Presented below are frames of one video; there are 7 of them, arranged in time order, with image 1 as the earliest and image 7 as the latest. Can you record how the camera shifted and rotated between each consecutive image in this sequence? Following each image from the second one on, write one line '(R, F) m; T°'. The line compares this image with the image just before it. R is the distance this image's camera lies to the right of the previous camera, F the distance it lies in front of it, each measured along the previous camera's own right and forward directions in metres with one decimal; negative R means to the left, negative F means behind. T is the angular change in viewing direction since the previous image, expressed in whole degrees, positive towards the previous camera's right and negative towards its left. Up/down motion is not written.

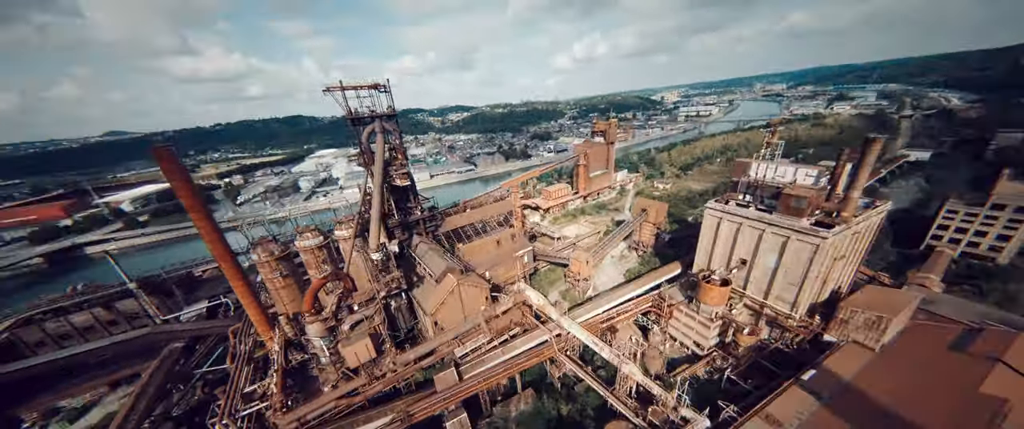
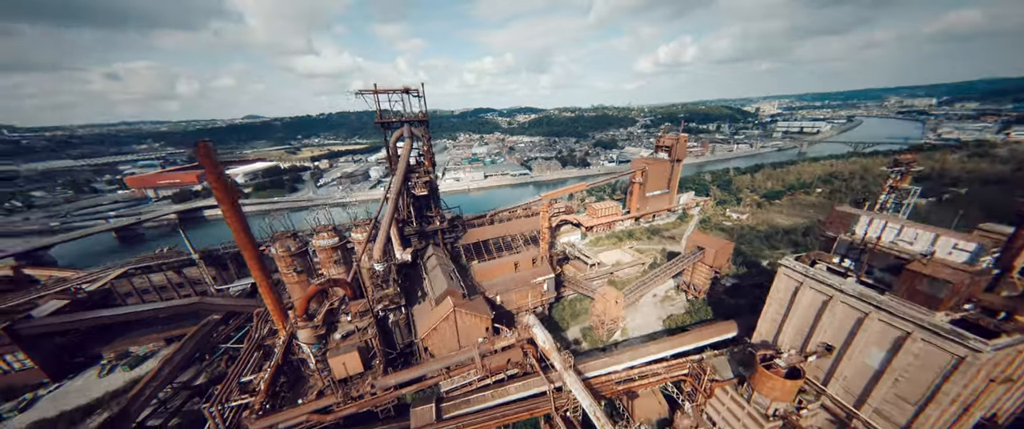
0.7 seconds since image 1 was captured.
(+2.2, +2.3) m; -11°
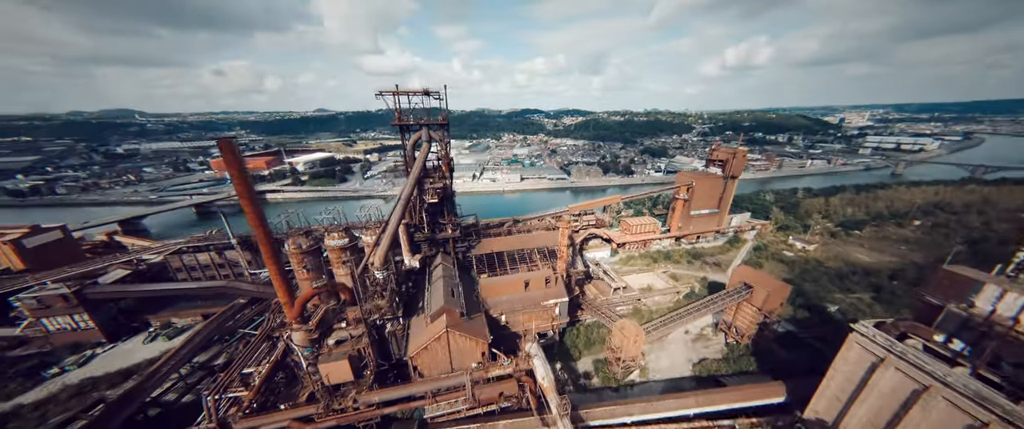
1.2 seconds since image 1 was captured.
(+1.5, +1.5) m; -8°
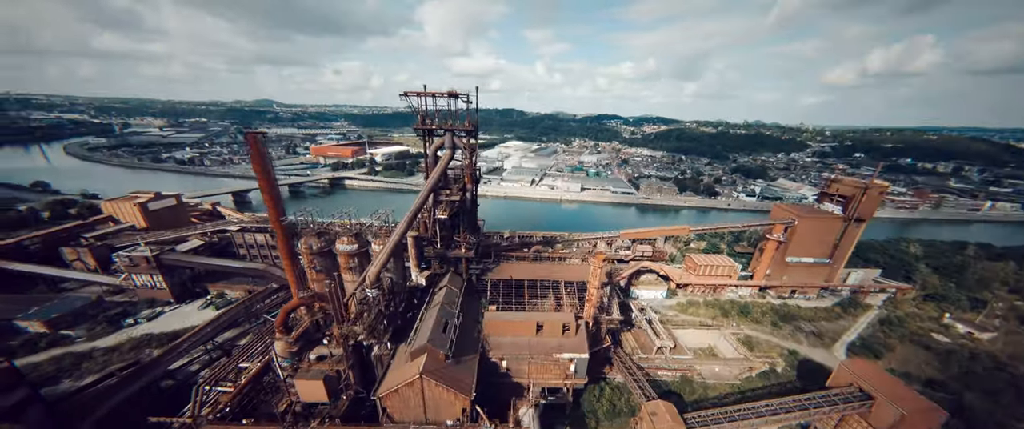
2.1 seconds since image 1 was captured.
(+2.2, +3.1) m; -12°
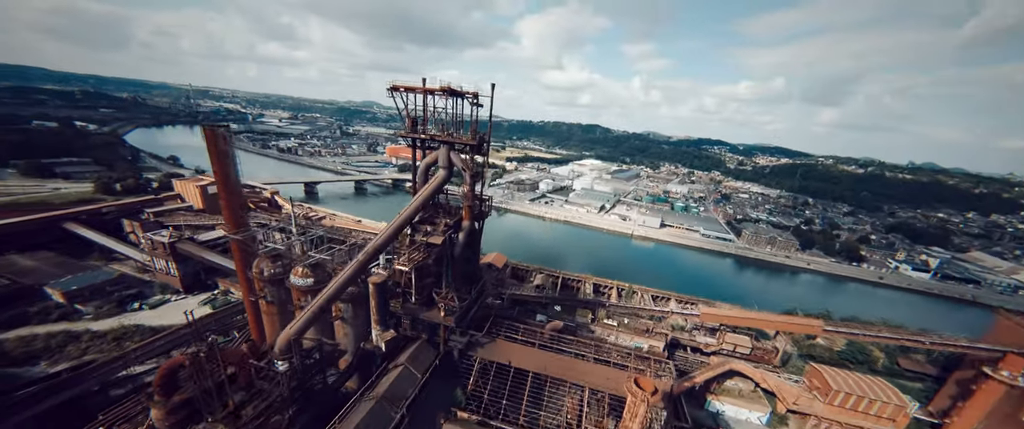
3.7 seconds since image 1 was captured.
(+2.4, +6.7) m; -14°
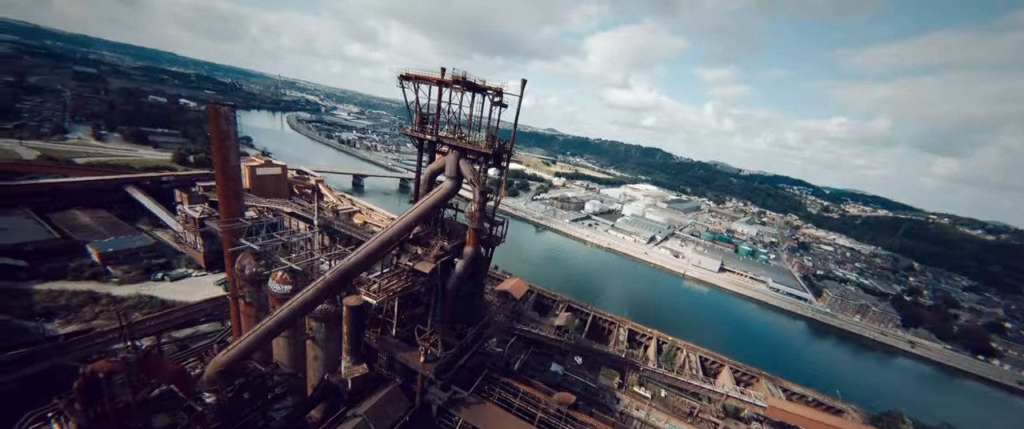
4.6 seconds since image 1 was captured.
(+1.0, +3.2) m; -9°
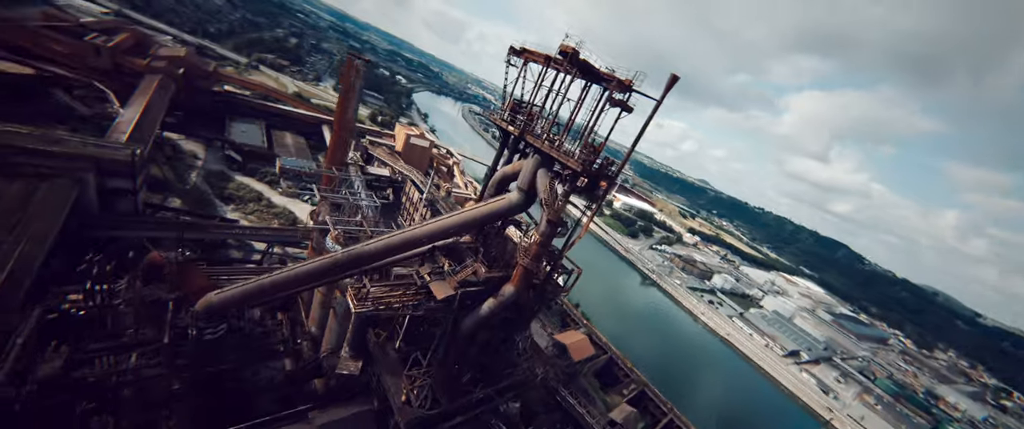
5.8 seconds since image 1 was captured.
(+0.9, +3.3) m; -22°
